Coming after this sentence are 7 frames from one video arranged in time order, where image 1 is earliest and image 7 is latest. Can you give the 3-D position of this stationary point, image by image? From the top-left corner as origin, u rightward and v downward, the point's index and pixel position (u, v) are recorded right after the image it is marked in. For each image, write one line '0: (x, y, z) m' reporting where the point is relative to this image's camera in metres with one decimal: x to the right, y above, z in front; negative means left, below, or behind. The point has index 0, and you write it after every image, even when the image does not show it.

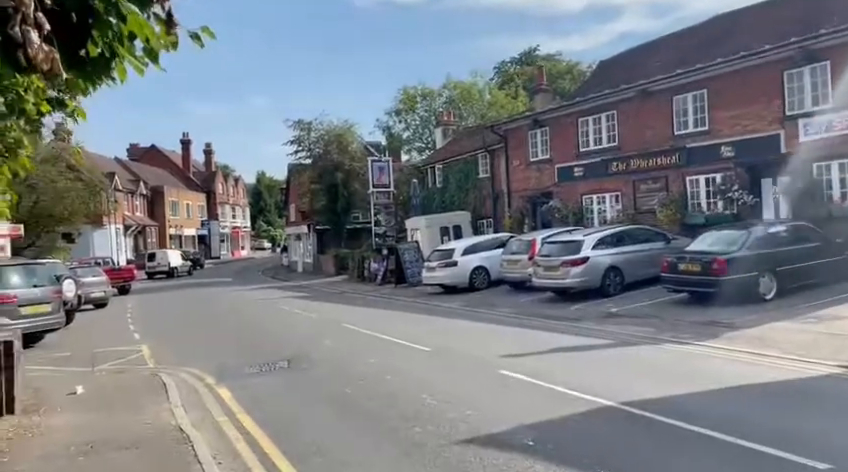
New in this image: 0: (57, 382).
0: (-6.1, -2.4, +10.2) m
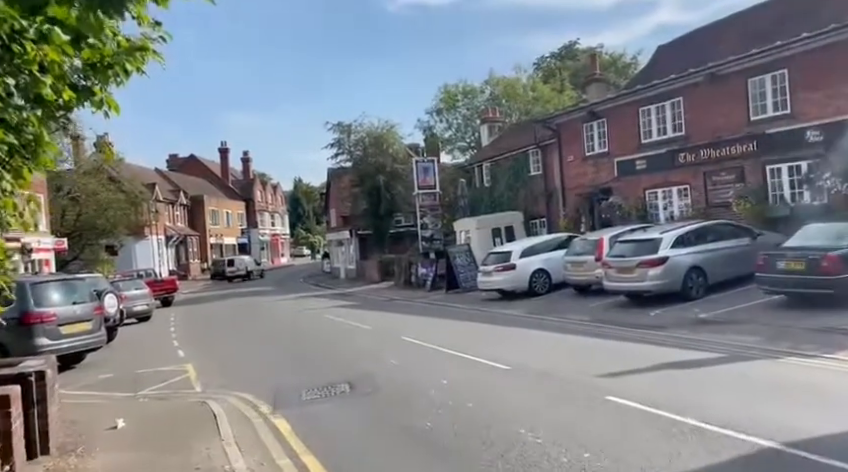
0: (-4.9, -2.6, +9.1) m
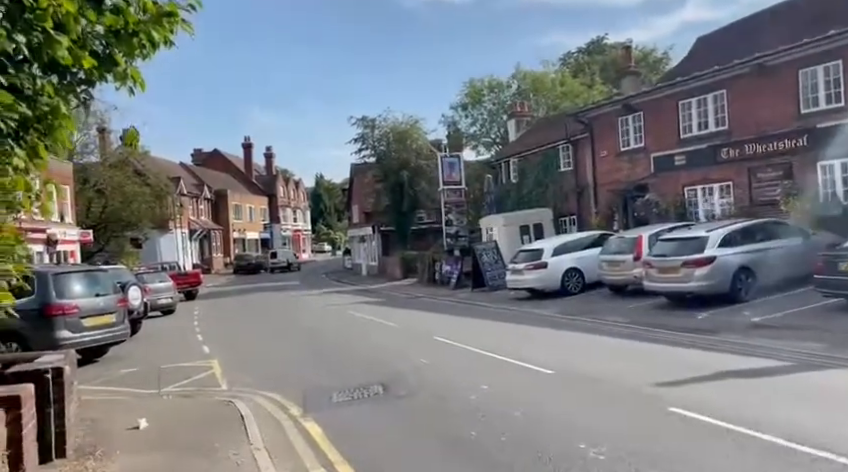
0: (-4.3, -2.5, +8.7) m
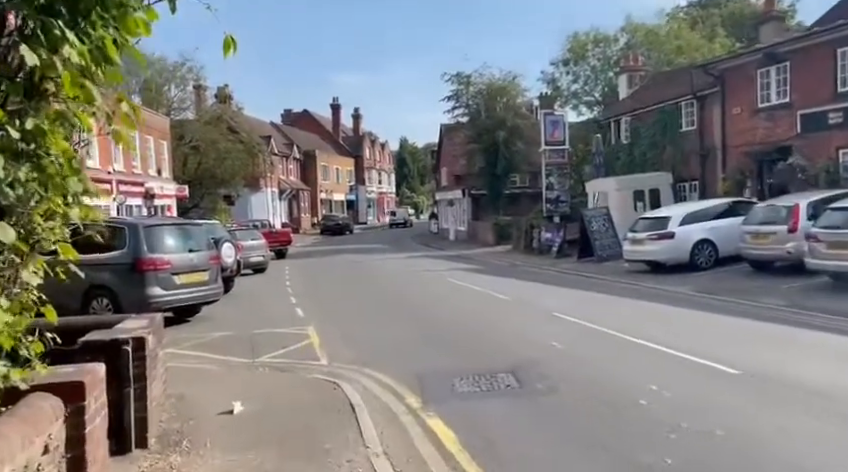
0: (-2.6, -1.8, +7.5) m
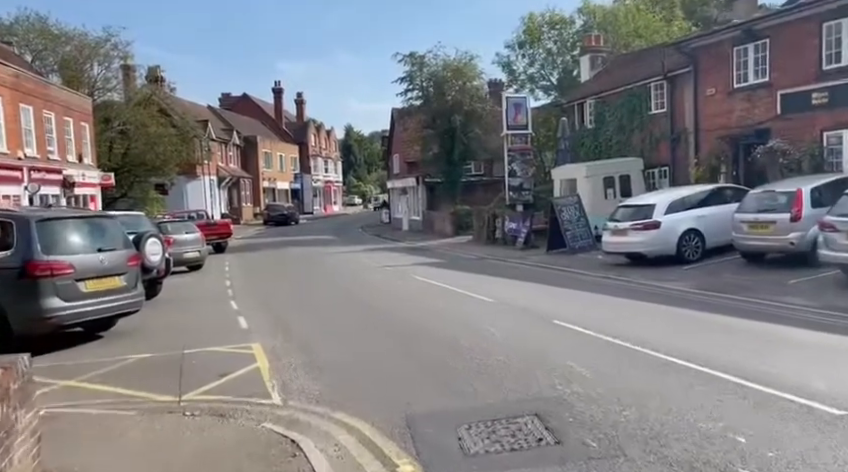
0: (-2.7, -1.8, +5.3) m
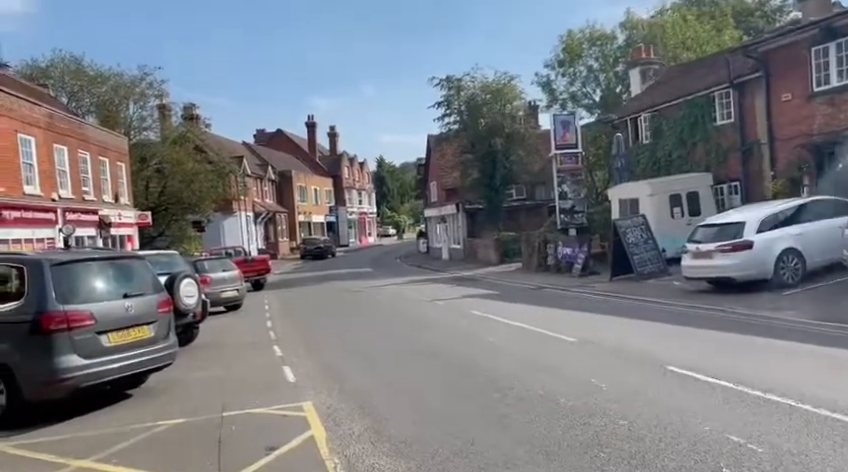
0: (-1.8, -2.1, +3.7) m
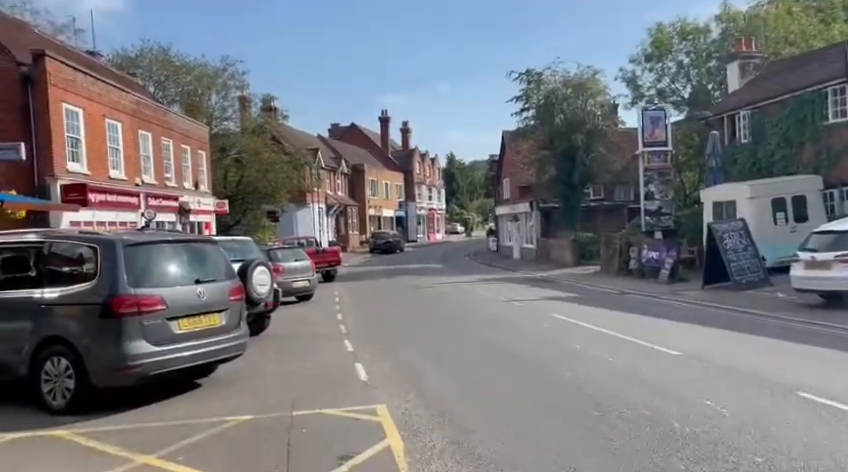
0: (-1.3, -2.0, +3.2) m
